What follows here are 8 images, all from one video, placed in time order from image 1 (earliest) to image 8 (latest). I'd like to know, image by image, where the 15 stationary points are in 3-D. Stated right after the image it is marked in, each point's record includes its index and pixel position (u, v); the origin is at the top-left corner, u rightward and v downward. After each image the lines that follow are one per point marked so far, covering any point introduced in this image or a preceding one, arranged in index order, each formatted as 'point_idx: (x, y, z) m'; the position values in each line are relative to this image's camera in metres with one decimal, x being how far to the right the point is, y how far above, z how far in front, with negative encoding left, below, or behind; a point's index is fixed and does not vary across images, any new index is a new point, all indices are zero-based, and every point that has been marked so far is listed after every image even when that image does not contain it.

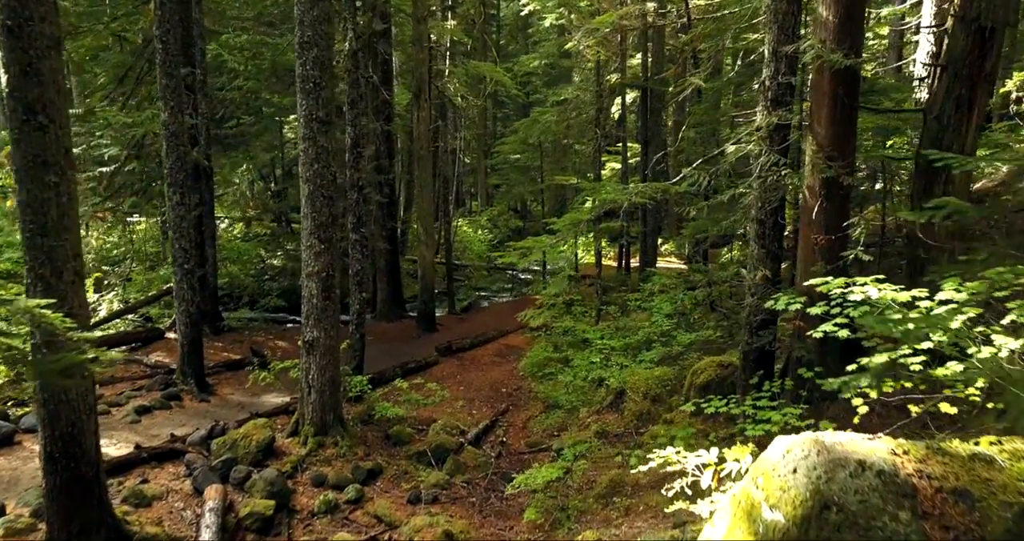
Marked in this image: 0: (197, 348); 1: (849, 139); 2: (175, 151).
0: (-5.8, -1.4, +10.9) m
1: (+3.7, +1.4, +6.5) m
2: (-5.9, +2.1, +10.4) m
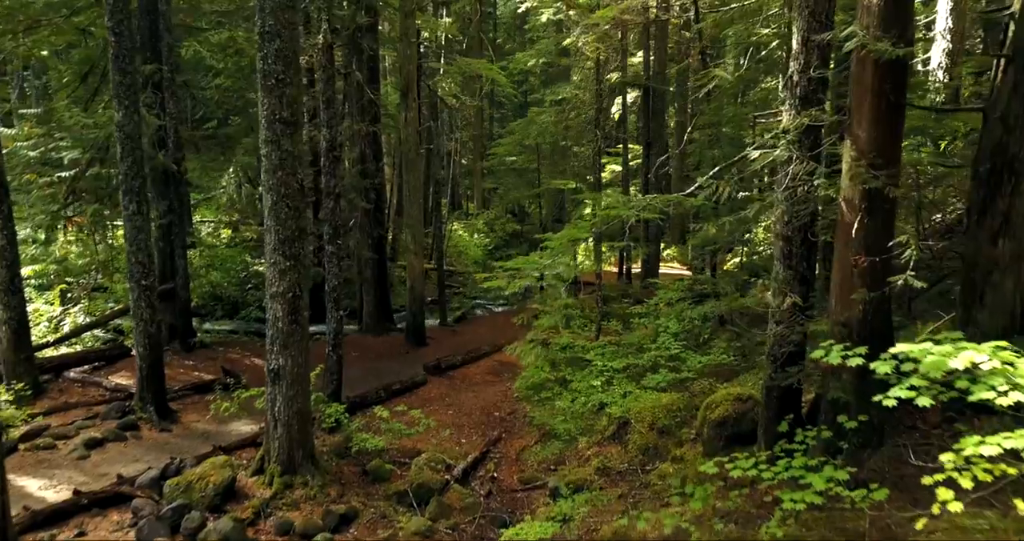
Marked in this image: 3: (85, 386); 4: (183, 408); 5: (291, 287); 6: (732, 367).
0: (-5.9, -1.7, +9.9) m
1: (+3.5, +1.2, +5.5) m
2: (-6.0, +1.8, +9.4) m
3: (-7.9, -2.2, +11.1) m
4: (-5.7, -2.4, +10.4) m
5: (-2.9, -0.2, +7.7) m
6: (+3.5, -1.5, +9.4) m
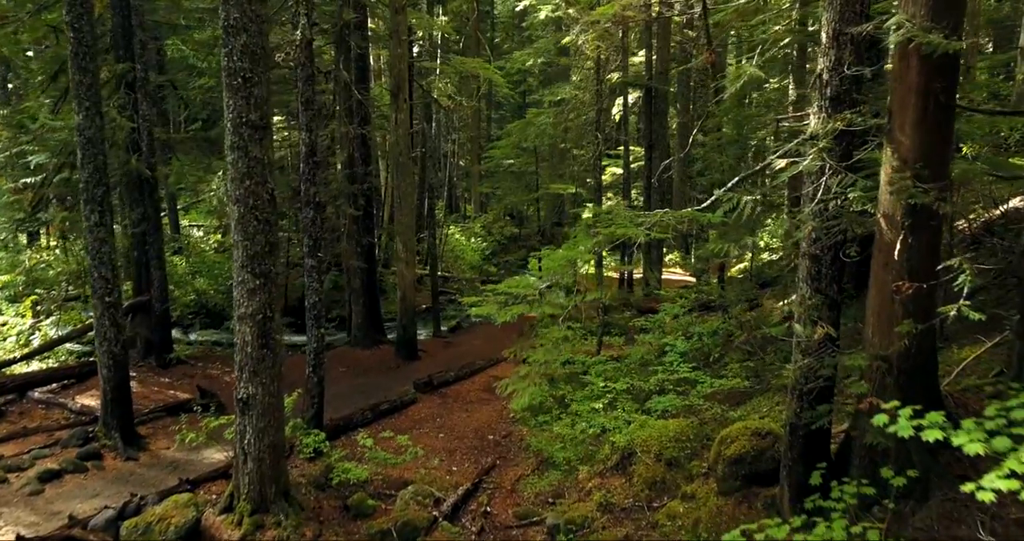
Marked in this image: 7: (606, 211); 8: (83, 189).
0: (-6.0, -1.9, +9.2) m
1: (+3.5, +0.9, +4.8) m
2: (-6.1, +1.6, +8.6) m
3: (-8.0, -2.4, +10.3) m
4: (-5.8, -2.6, +9.7) m
5: (-2.9, -0.4, +7.0) m
6: (+3.4, -1.7, +8.7) m
7: (+1.2, +0.7, +7.5) m
8: (-6.2, +1.2, +8.7) m
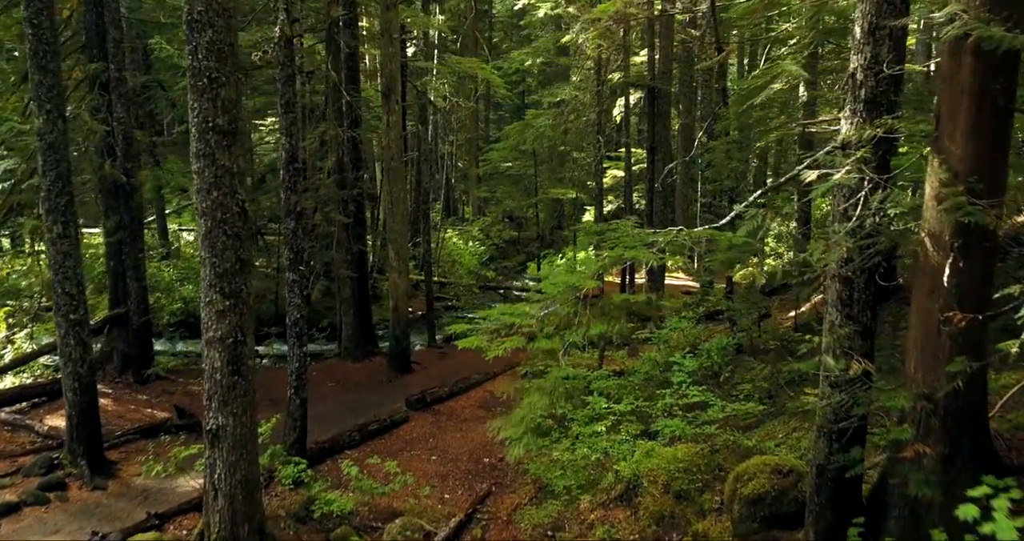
0: (-6.0, -2.1, +8.6) m
1: (+3.4, +0.7, +4.2) m
2: (-6.1, +1.4, +8.0) m
3: (-8.1, -2.6, +9.7) m
4: (-5.9, -2.8, +9.1) m
5: (-3.0, -0.6, +6.4) m
6: (+3.3, -2.0, +8.1) m
7: (+1.1, +0.5, +6.9) m
8: (-6.3, +1.0, +8.0) m
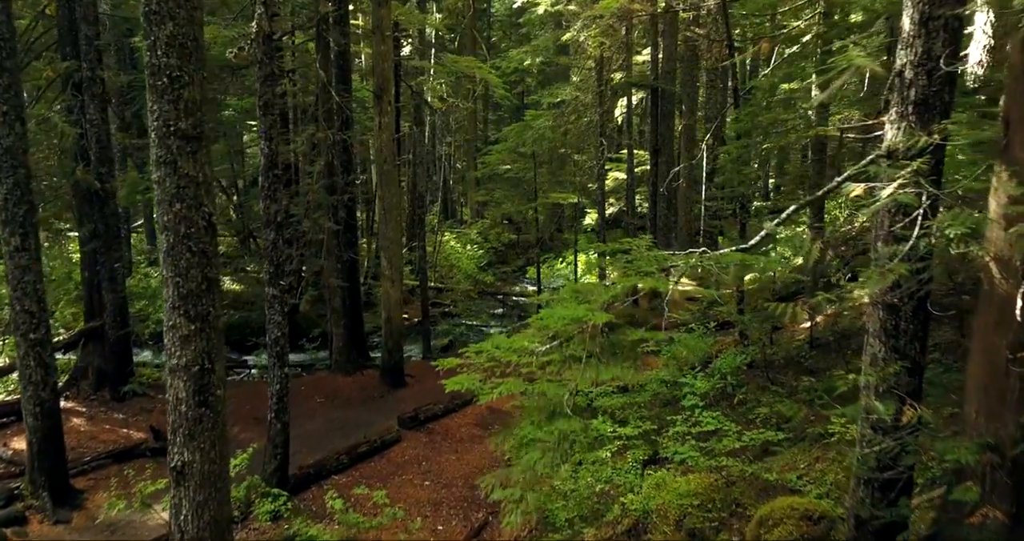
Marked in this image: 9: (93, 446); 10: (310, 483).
0: (-6.0, -2.3, +7.9) m
1: (+3.4, +0.6, +3.5) m
2: (-6.2, +1.2, +7.4) m
3: (-8.1, -2.8, +9.1) m
4: (-5.9, -3.0, +8.4) m
5: (-3.0, -0.8, +5.7) m
6: (+3.3, -2.1, +7.4) m
7: (+1.1, +0.3, +6.3) m
8: (-6.3, +0.8, +7.4) m
9: (-6.7, -2.8, +9.5) m
10: (-3.0, -3.1, +8.8) m
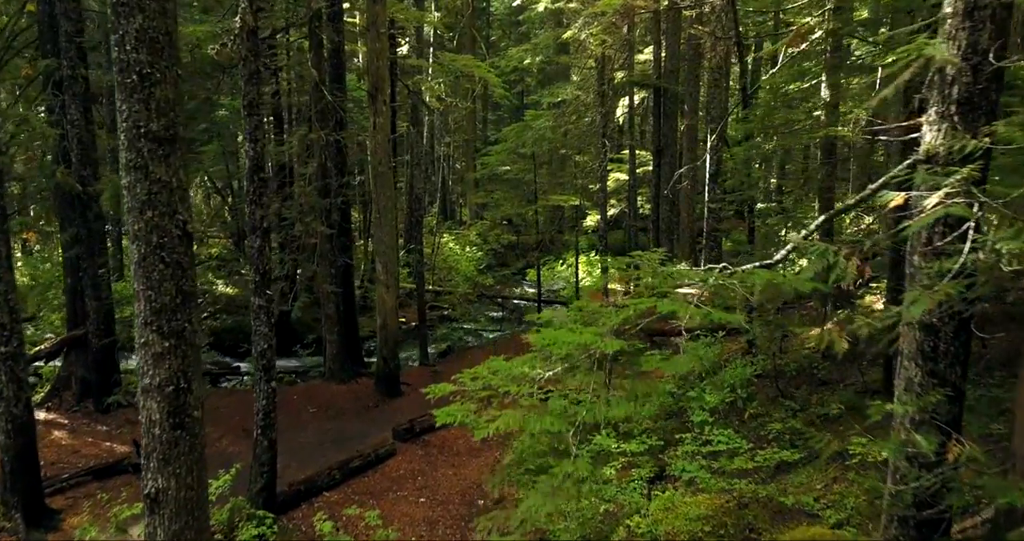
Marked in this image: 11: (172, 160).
0: (-6.1, -2.4, +7.5) m
1: (+3.4, +0.4, +3.1) m
2: (-6.2, +1.1, +7.0) m
3: (-8.1, -2.9, +8.6) m
4: (-5.9, -3.1, +8.0) m
5: (-3.0, -0.9, +5.3) m
6: (+3.3, -2.2, +7.0) m
7: (+1.1, +0.2, +5.9) m
8: (-6.3, +0.7, +7.0) m
9: (-6.7, -2.9, +9.1) m
10: (-3.0, -3.3, +8.4) m
11: (-2.9, +1.0, +5.2) m
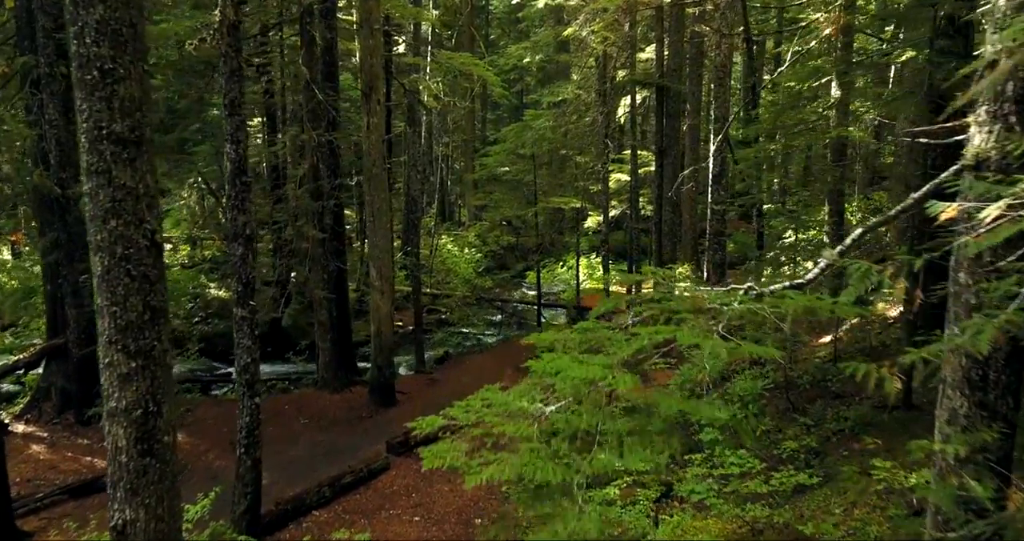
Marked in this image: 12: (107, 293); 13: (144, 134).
0: (-6.1, -2.5, +7.1) m
1: (+3.4, +0.3, +2.7) m
2: (-6.2, +1.0, +6.5) m
3: (-8.1, -3.0, +8.2) m
4: (-5.9, -3.2, +7.6) m
5: (-3.0, -1.1, +4.9) m
6: (+3.3, -2.4, +6.6) m
7: (+1.1, +0.1, +5.4) m
8: (-6.3, +0.6, +6.5) m
9: (-6.7, -3.0, +8.6) m
10: (-3.0, -3.4, +8.0) m
11: (-3.0, +0.9, +4.8) m
12: (-3.2, -0.2, +4.7) m
13: (-2.9, +1.1, +4.8) m
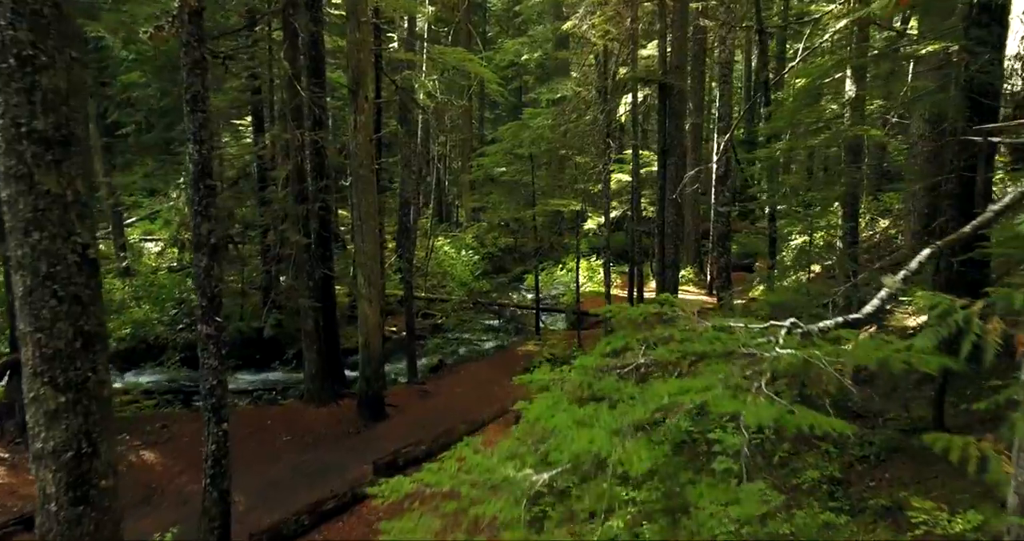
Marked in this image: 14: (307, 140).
0: (-6.2, -2.7, +6.4) m
1: (+3.3, +0.2, +2.0) m
2: (-6.3, +0.8, +5.9) m
3: (-8.2, -3.1, +7.6) m
4: (-6.0, -3.4, +6.9) m
5: (-3.1, -1.2, +4.2) m
6: (+3.2, -2.5, +5.9) m
7: (+1.0, 0.0, +4.8) m
8: (-6.4, +0.4, +5.9) m
9: (-6.8, -3.1, +8.0) m
10: (-3.1, -3.5, +7.3) m
11: (-3.0, +0.7, +4.1) m
12: (-3.3, -0.3, +4.1) m
13: (-3.0, +1.0, +4.1) m
14: (-3.7, +2.3, +10.8) m
